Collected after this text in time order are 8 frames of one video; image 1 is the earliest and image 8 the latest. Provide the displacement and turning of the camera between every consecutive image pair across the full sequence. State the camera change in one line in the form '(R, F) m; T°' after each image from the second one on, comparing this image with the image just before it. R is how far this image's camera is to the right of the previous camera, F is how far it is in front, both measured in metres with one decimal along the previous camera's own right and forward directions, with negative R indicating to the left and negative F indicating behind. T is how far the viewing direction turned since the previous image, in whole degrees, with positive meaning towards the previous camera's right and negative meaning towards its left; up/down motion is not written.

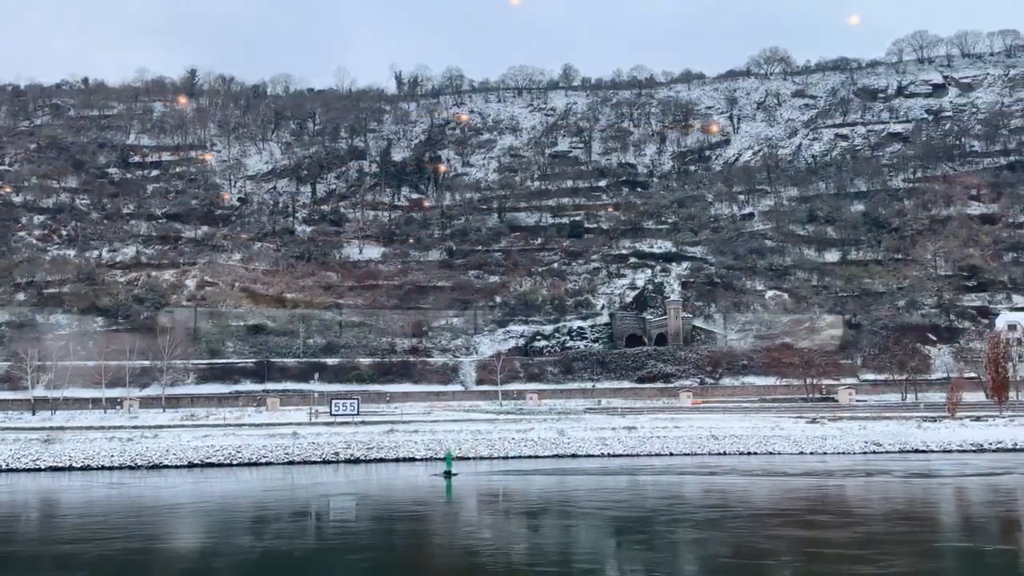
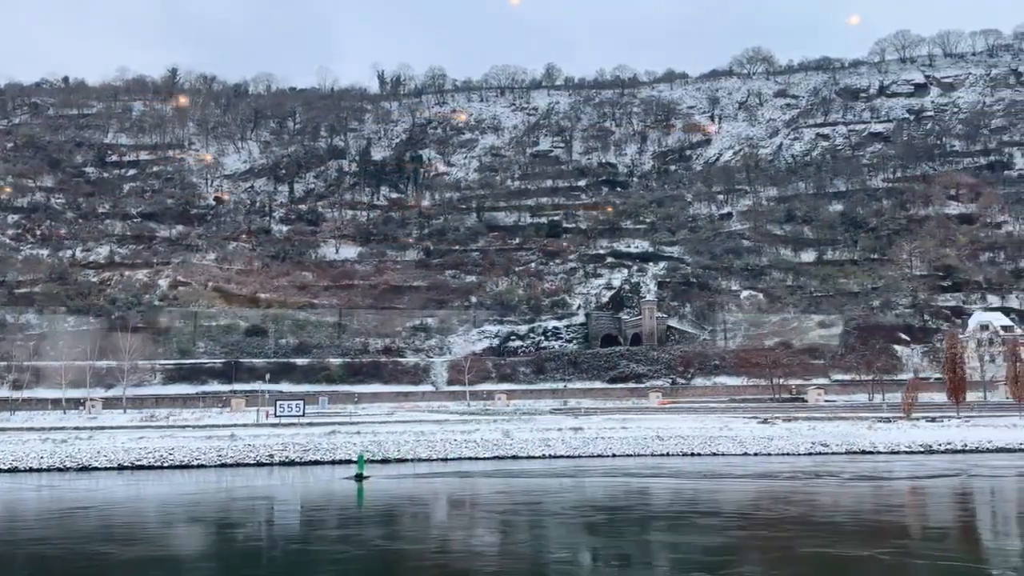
(+1.6, +0.3) m; 0°
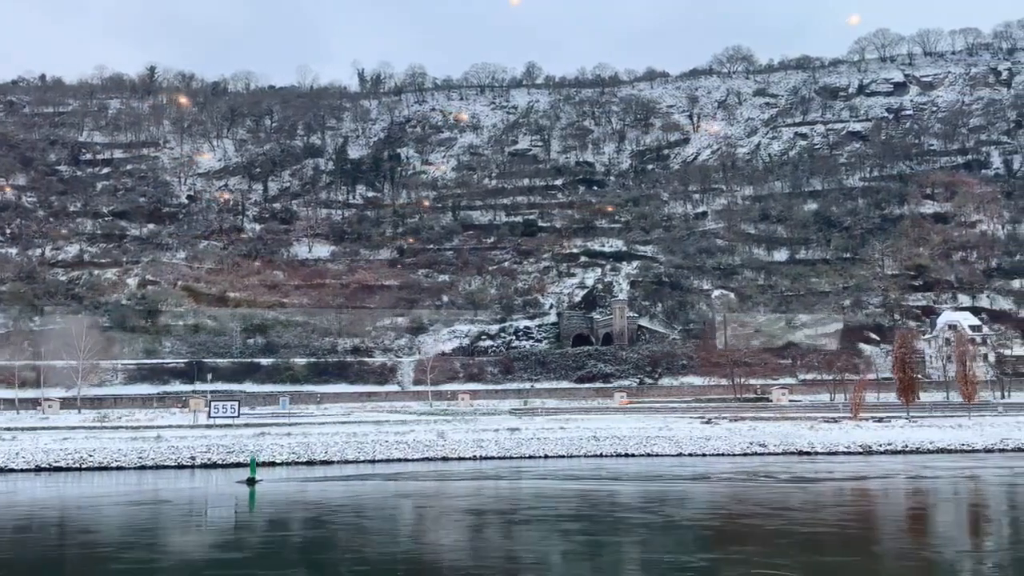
(+1.8, +0.4) m; 0°
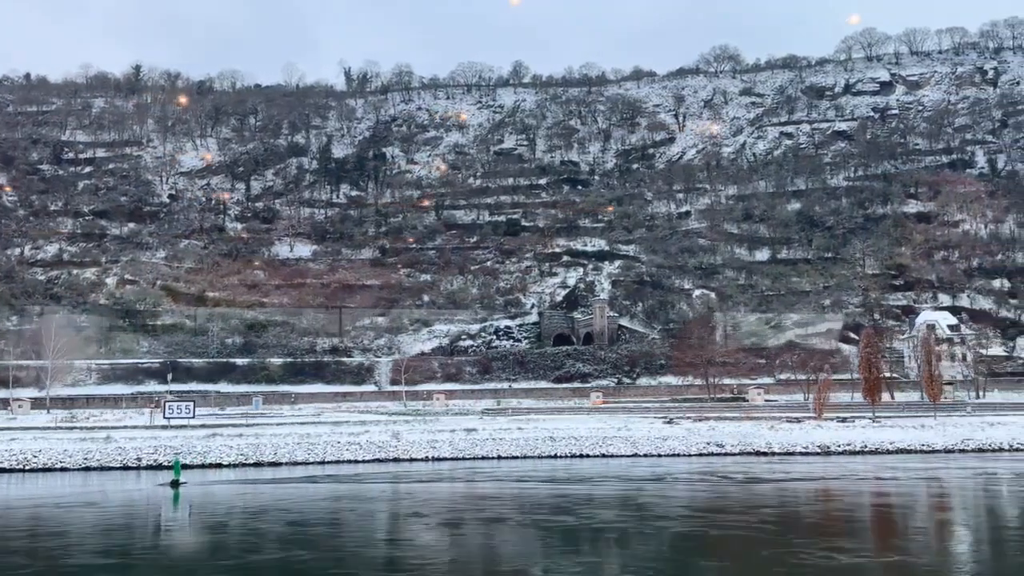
(+1.2, +0.3) m; 0°
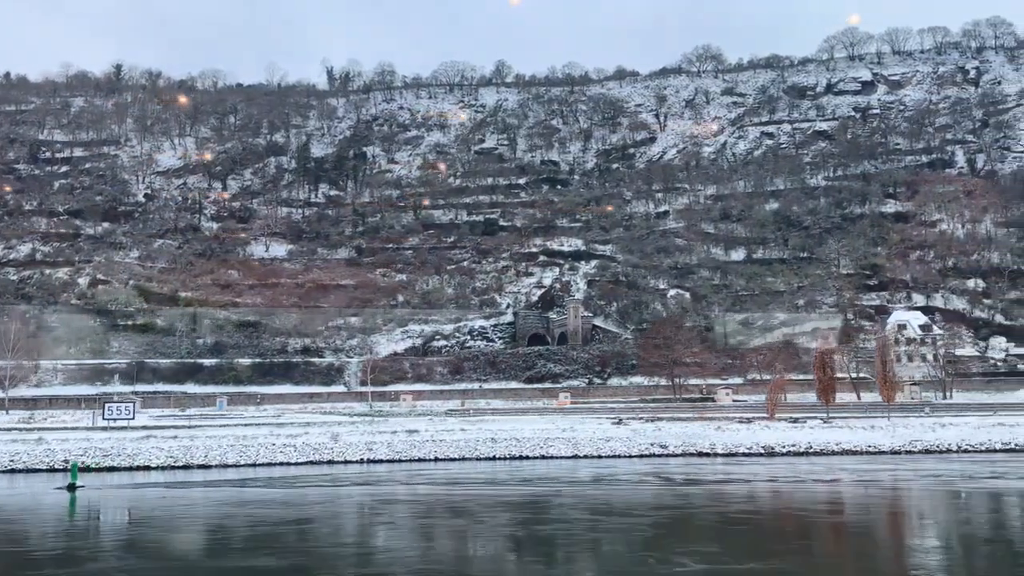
(+1.6, +0.3) m; 0°
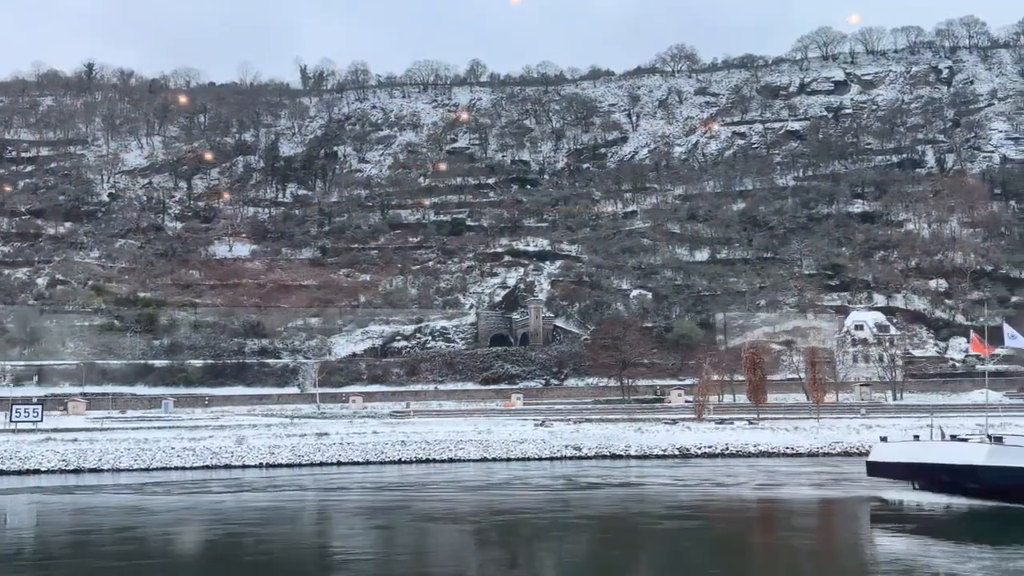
(+2.4, +0.5) m; 0°
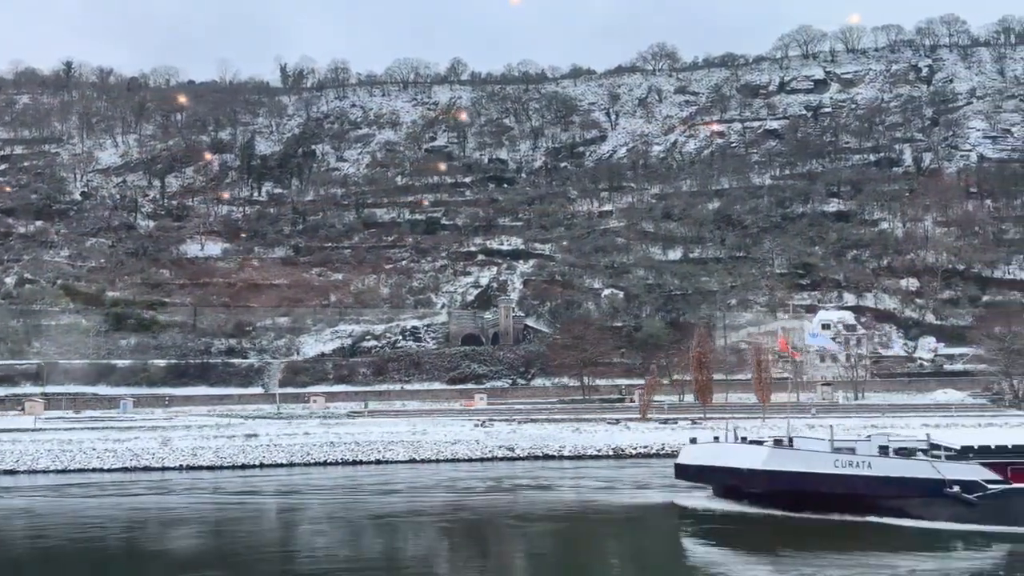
(+1.8, +0.3) m; 0°
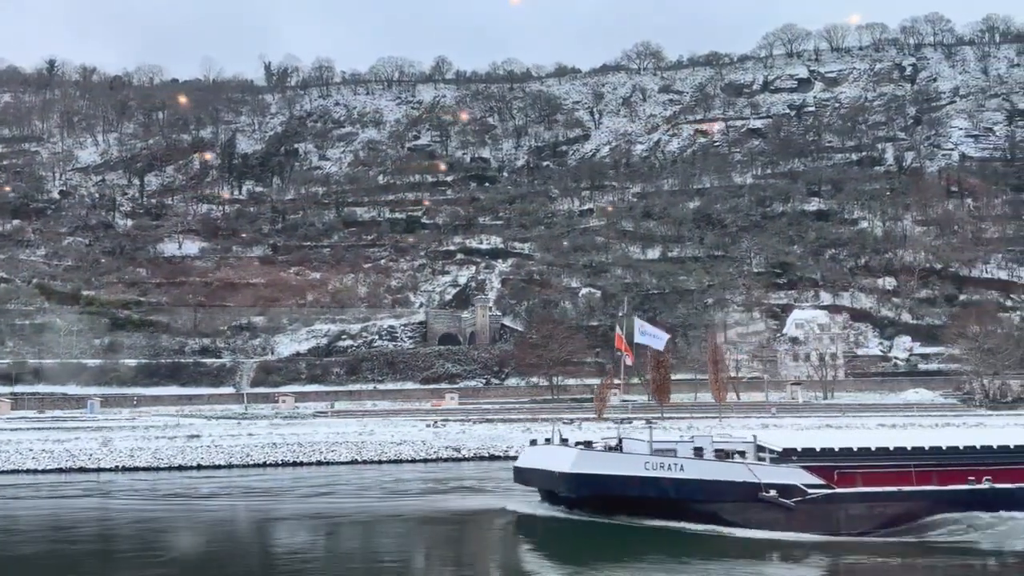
(+1.4, +0.3) m; 0°
